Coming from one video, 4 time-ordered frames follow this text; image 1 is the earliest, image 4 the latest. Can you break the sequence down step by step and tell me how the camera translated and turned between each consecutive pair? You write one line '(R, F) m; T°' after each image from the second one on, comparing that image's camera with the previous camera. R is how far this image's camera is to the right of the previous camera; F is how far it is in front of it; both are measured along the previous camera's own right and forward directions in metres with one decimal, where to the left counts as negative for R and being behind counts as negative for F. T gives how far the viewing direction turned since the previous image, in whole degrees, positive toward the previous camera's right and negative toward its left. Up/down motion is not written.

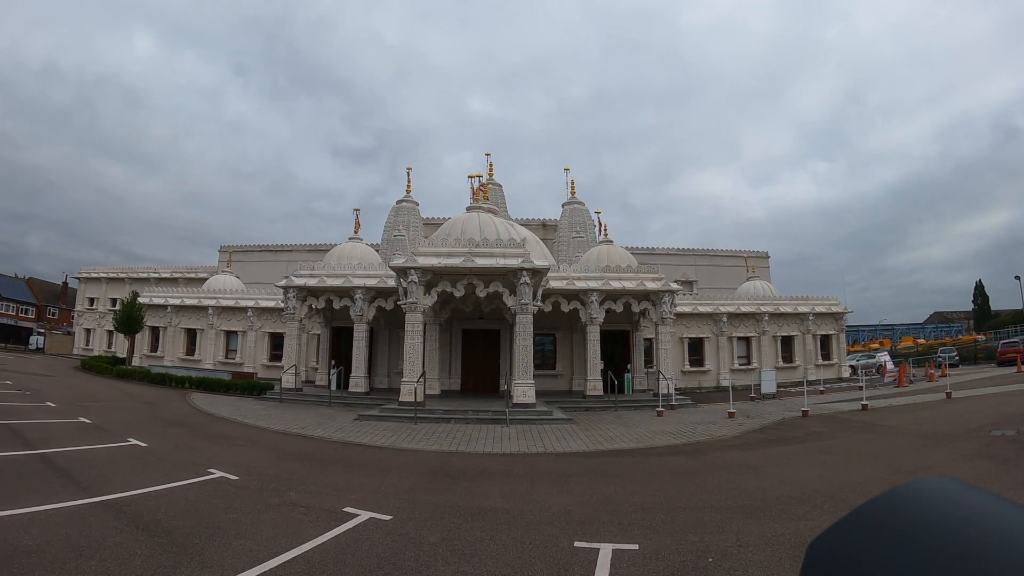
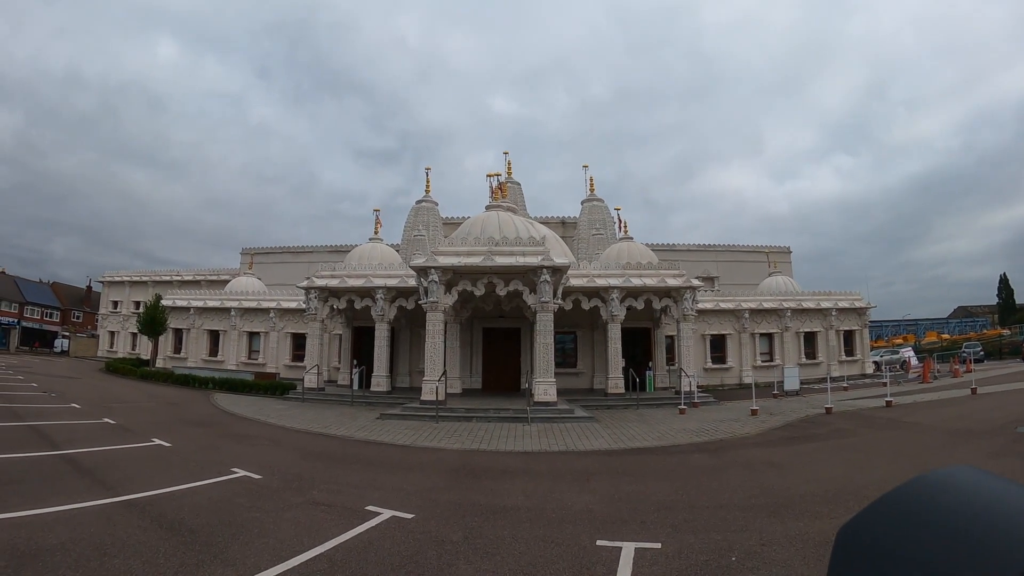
(0.0, 0.0) m; -2°
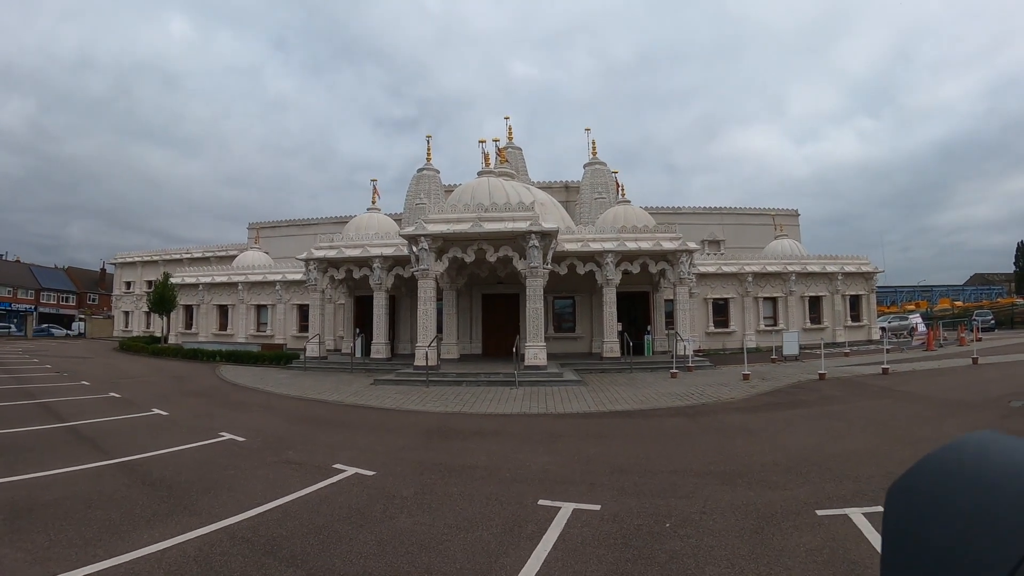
(+1.3, -0.1) m; -4°
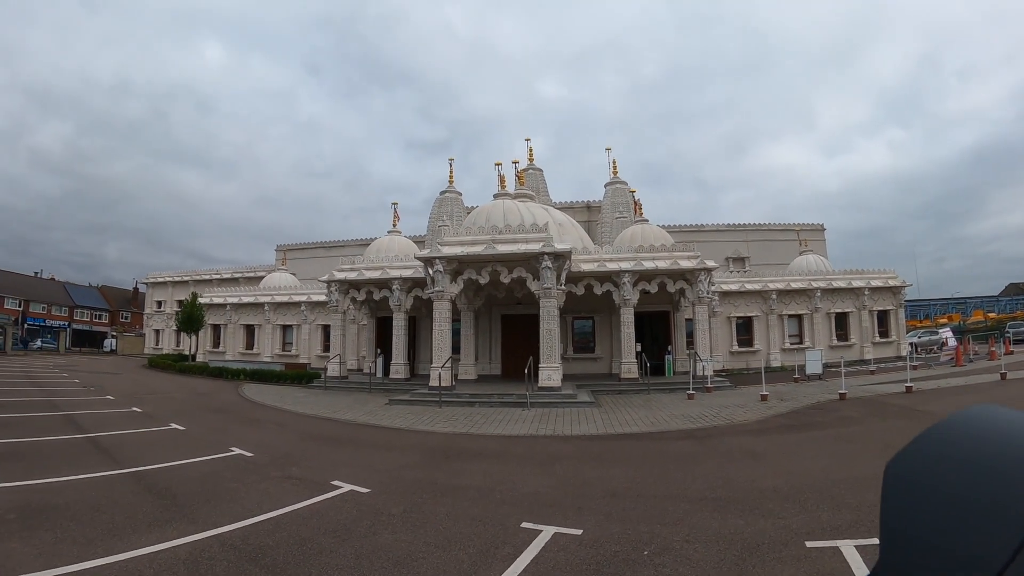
(+0.8, -0.1) m; -5°
